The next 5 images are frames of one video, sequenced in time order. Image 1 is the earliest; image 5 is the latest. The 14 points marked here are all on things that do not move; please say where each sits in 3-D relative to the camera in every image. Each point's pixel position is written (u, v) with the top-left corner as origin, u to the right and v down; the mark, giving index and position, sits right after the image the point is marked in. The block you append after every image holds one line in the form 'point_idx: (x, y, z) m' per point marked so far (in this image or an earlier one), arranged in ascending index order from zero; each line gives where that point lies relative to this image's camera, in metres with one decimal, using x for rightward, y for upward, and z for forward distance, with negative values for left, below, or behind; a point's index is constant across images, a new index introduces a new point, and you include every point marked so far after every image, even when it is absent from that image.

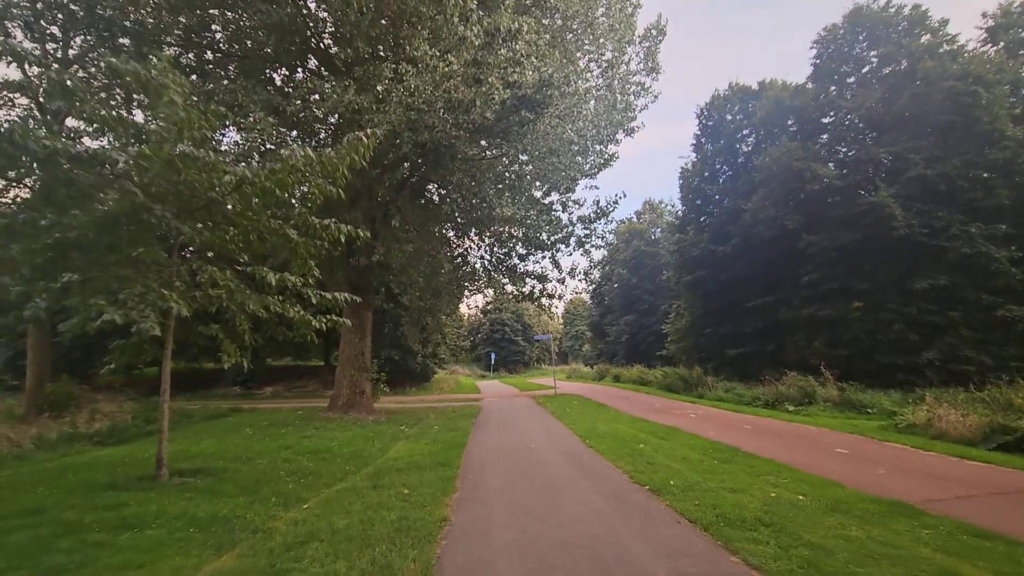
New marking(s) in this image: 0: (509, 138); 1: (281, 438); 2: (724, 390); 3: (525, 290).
0: (0.0, +3.6, +14.1) m
1: (-4.6, -3.0, +11.6) m
2: (+7.2, -3.5, +19.6) m
3: (+0.4, -0.1, +18.5) m
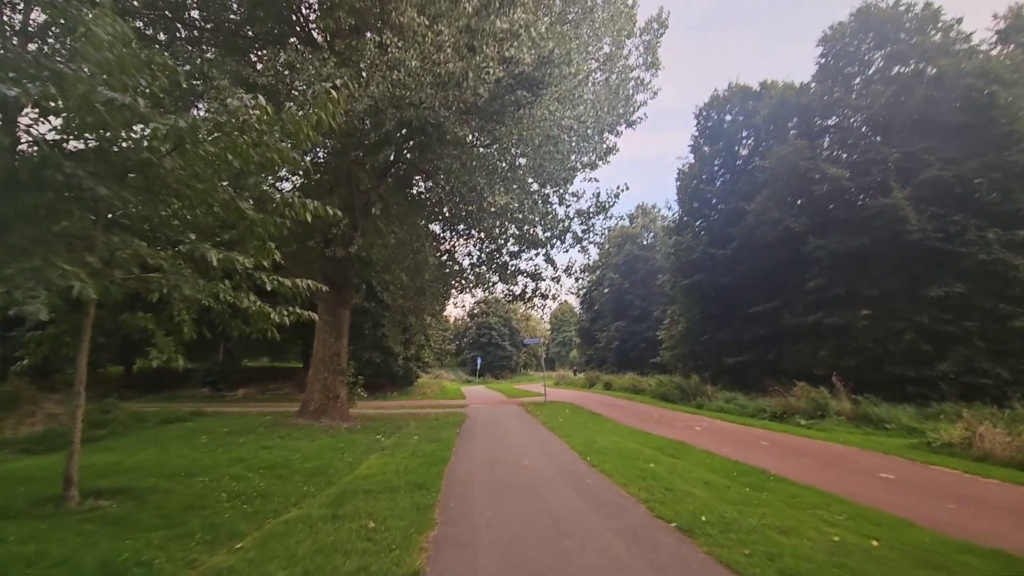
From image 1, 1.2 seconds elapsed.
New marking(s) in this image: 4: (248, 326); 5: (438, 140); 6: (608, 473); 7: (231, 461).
0: (-0.2, +3.7, +12.9) m
1: (-4.8, -2.8, +10.2) m
2: (+6.8, -3.6, +18.5) m
3: (+0.1, -0.1, +17.2) m
4: (-3.5, -0.5, +7.7) m
5: (-1.6, +3.2, +12.7) m
6: (+1.2, -2.3, +7.3) m
7: (-4.3, -2.7, +8.8) m
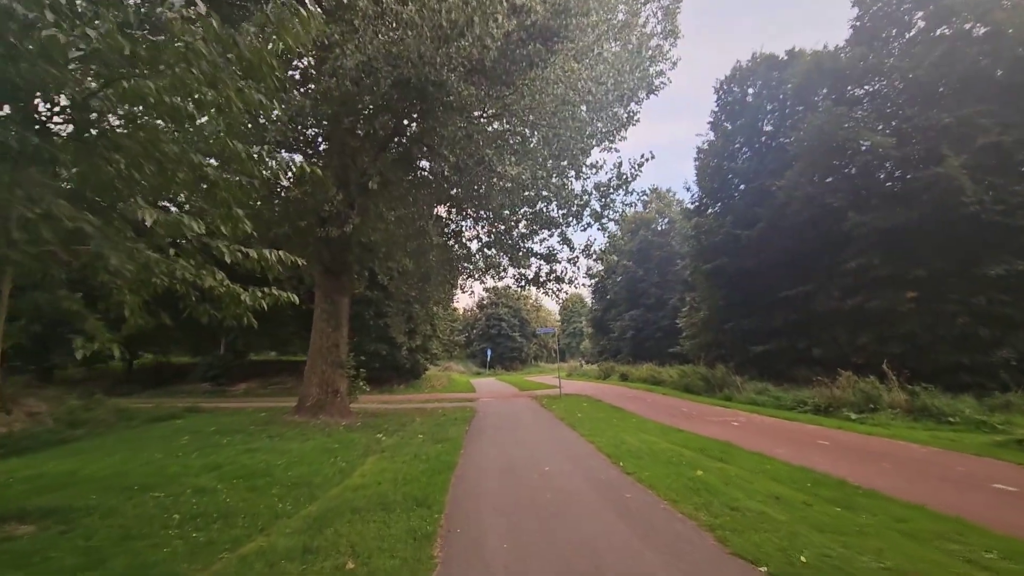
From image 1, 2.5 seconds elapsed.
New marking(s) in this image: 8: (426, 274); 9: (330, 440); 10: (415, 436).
0: (+0.1, +4.1, +11.5) m
1: (-4.5, -2.6, +9.0) m
2: (+7.2, -3.1, +17.1) m
3: (+0.5, +0.3, +15.9) m
4: (-3.3, -0.2, +6.4) m
5: (-1.4, +3.6, +11.3) m
6: (+1.4, -2.0, +6.0) m
7: (-4.1, -2.4, +7.6) m
8: (-2.5, +0.4, +17.1) m
9: (-3.5, -2.9, +11.0) m
10: (-1.9, -2.9, +11.3) m
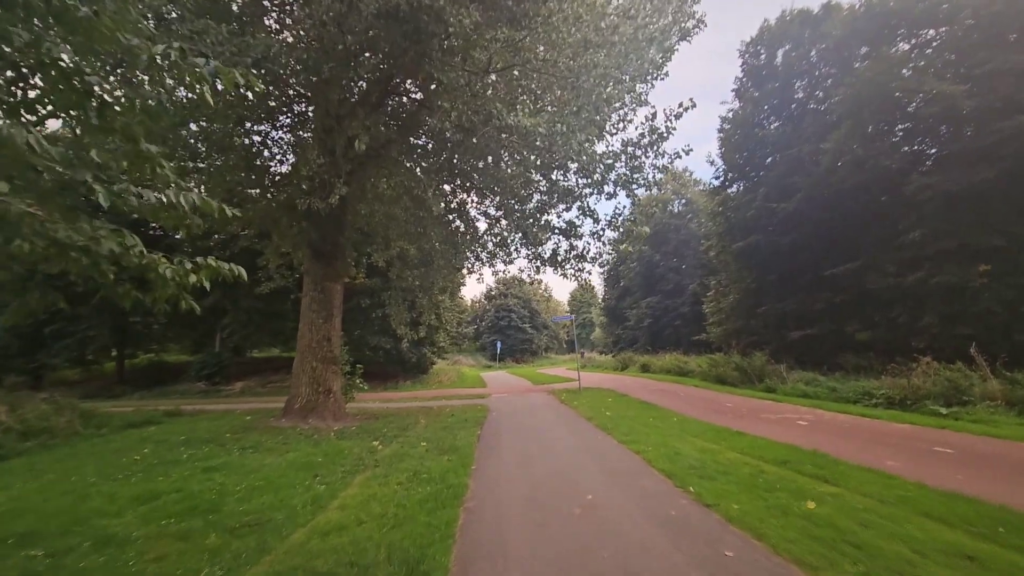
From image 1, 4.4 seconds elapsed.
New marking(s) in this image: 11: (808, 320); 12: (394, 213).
0: (+0.3, +4.4, +9.6) m
1: (-4.2, -2.3, +7.1) m
2: (+7.6, -2.5, +15.1) m
3: (+0.8, +0.8, +13.9) m
4: (-3.0, 0.0, +4.5) m
5: (-1.2, +3.9, +9.4) m
6: (+1.7, -1.7, +4.1) m
7: (-3.8, -2.1, +5.8) m
8: (-2.2, +0.8, +15.2) m
9: (-3.1, -2.6, +9.2) m
10: (-1.6, -2.6, +9.5) m
11: (+9.9, -1.1, +19.4) m
12: (-2.8, +1.8, +13.8) m
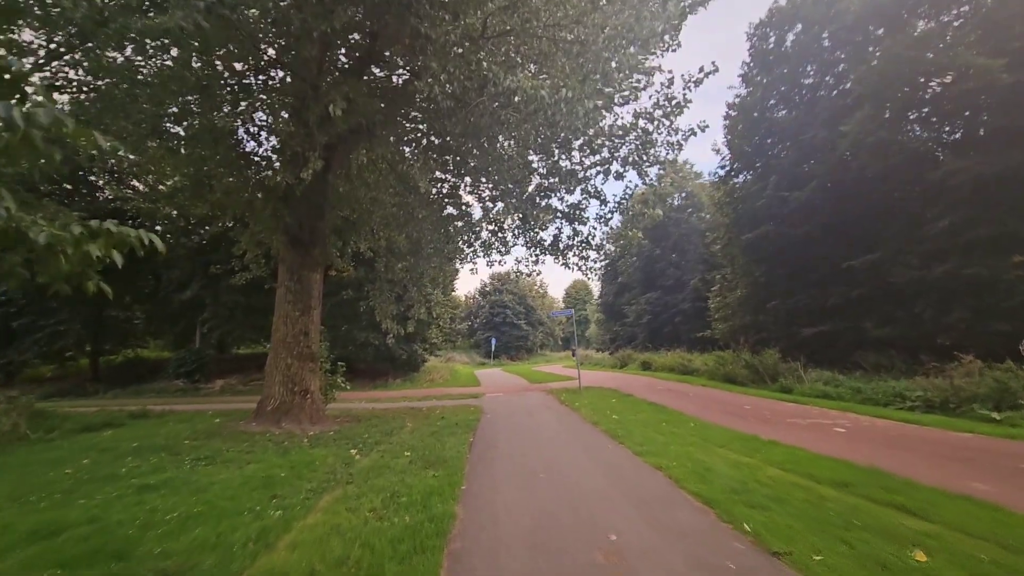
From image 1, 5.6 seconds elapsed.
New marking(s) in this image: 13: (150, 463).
0: (+0.2, +4.6, +8.3) m
1: (-4.2, -2.1, +5.9) m
2: (+7.5, -2.3, +14.0) m
3: (+0.7, +1.0, +12.7) m
4: (-3.0, +0.2, +3.3) m
5: (-1.2, +4.1, +8.2) m
6: (+1.7, -1.5, +2.9) m
7: (-3.8, -1.9, +4.5) m
8: (-2.3, +1.1, +14.0) m
9: (-3.2, -2.4, +7.9) m
10: (-1.6, -2.4, +8.2) m
11: (+9.8, -0.9, +18.3) m
12: (-2.9, +2.0, +12.6) m
13: (-4.8, -2.3, +7.7) m
